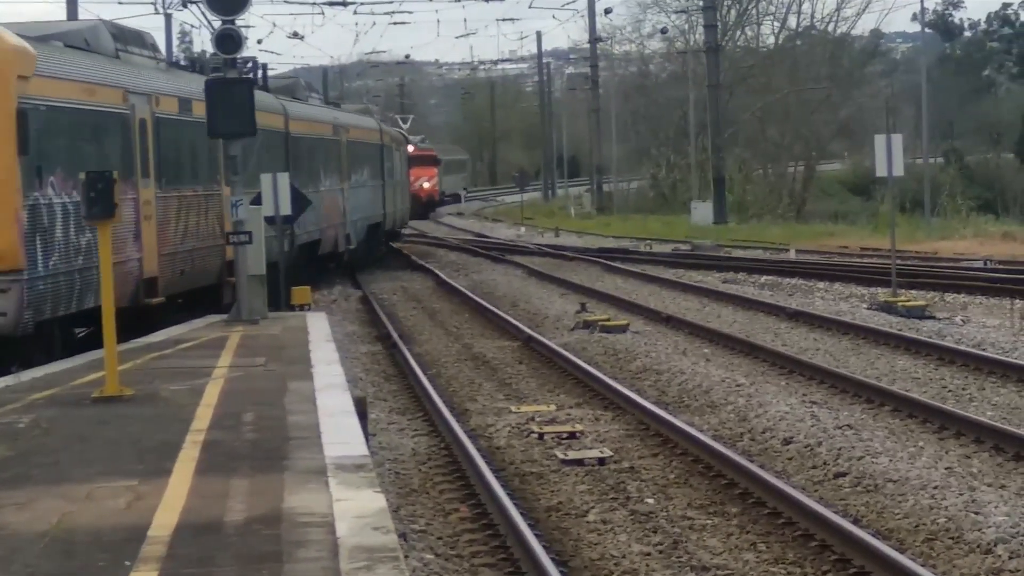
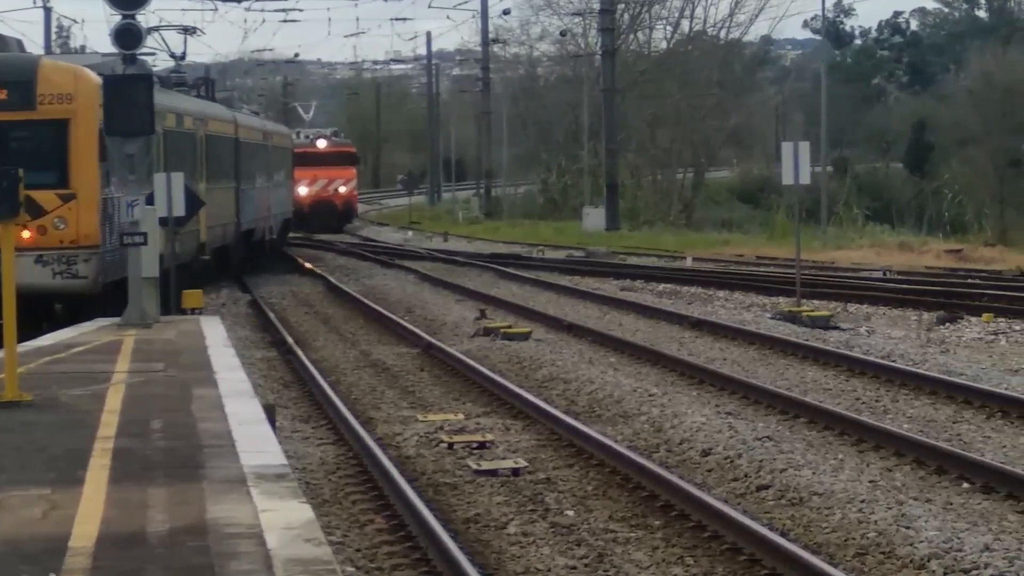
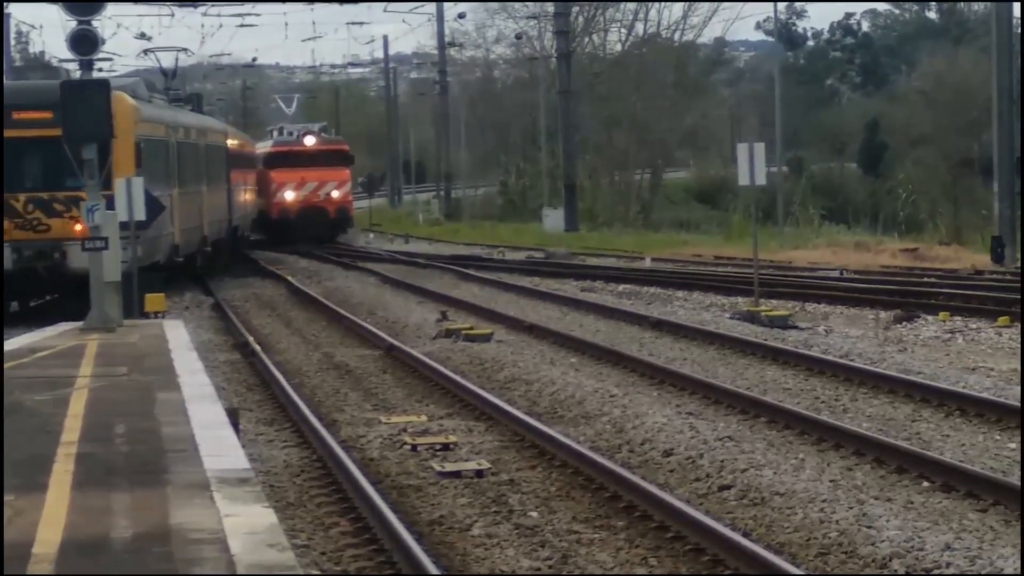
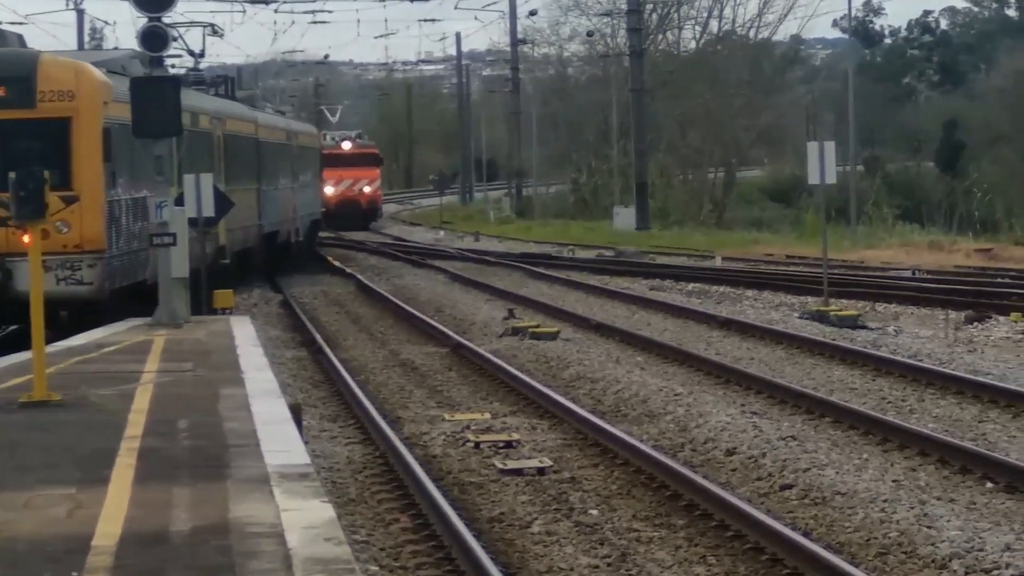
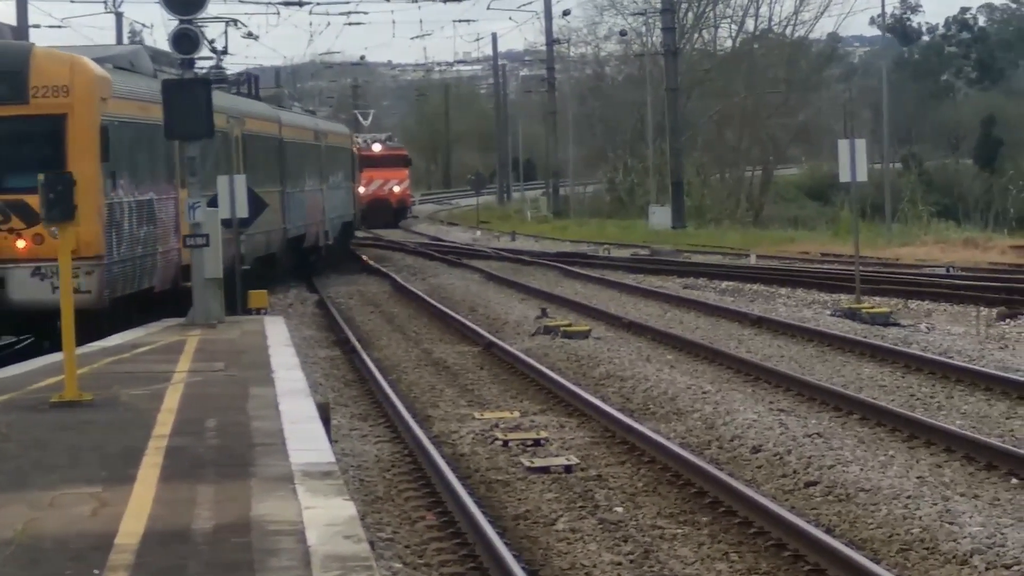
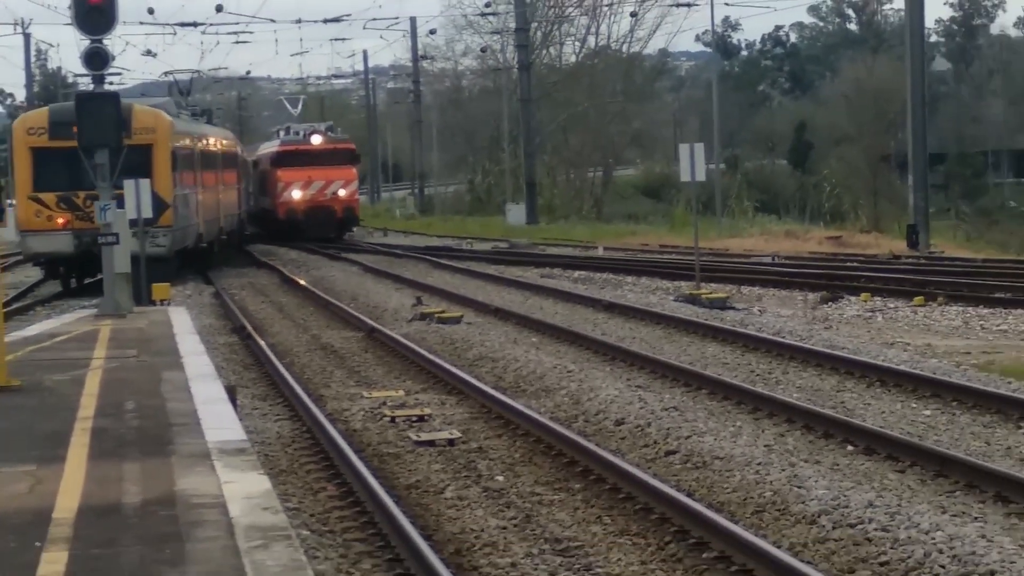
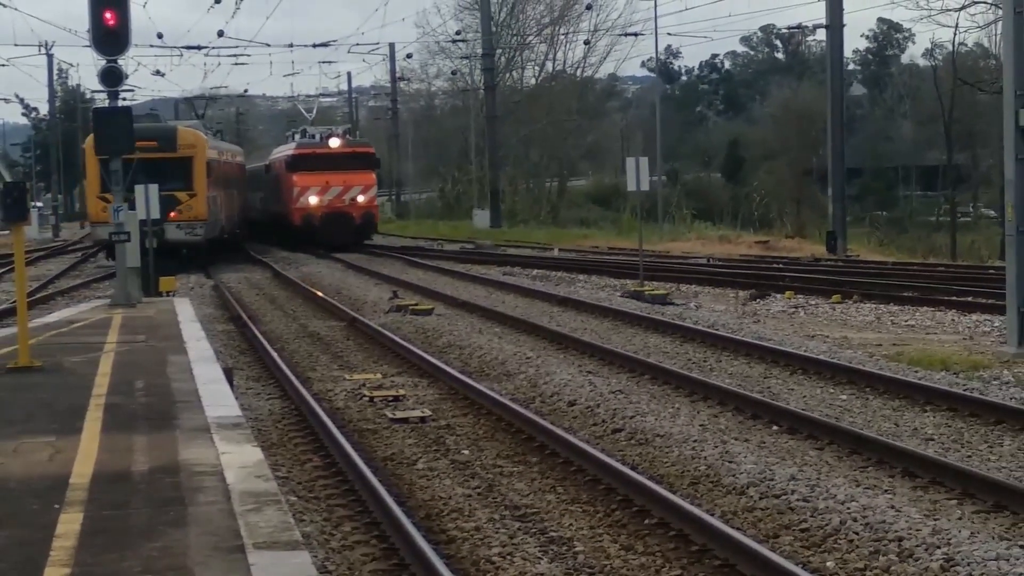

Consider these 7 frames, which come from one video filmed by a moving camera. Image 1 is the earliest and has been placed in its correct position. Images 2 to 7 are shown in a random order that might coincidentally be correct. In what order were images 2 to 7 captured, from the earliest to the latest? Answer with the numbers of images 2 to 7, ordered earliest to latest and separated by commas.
5, 4, 2, 3, 6, 7
